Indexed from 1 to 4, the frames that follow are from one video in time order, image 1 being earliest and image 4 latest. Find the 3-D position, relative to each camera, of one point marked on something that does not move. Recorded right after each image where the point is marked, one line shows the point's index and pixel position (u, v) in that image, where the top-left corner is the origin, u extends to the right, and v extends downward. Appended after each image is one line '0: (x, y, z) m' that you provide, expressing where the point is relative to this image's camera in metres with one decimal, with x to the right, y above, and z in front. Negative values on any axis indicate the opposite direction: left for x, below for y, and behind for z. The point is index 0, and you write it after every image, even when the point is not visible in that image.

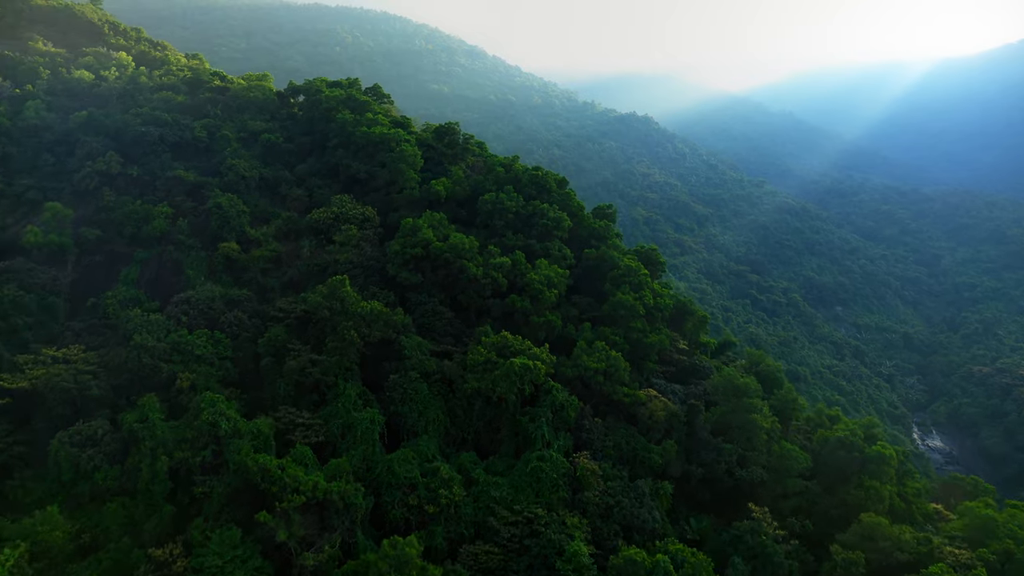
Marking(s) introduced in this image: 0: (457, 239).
0: (-2.0, +1.7, +19.7) m
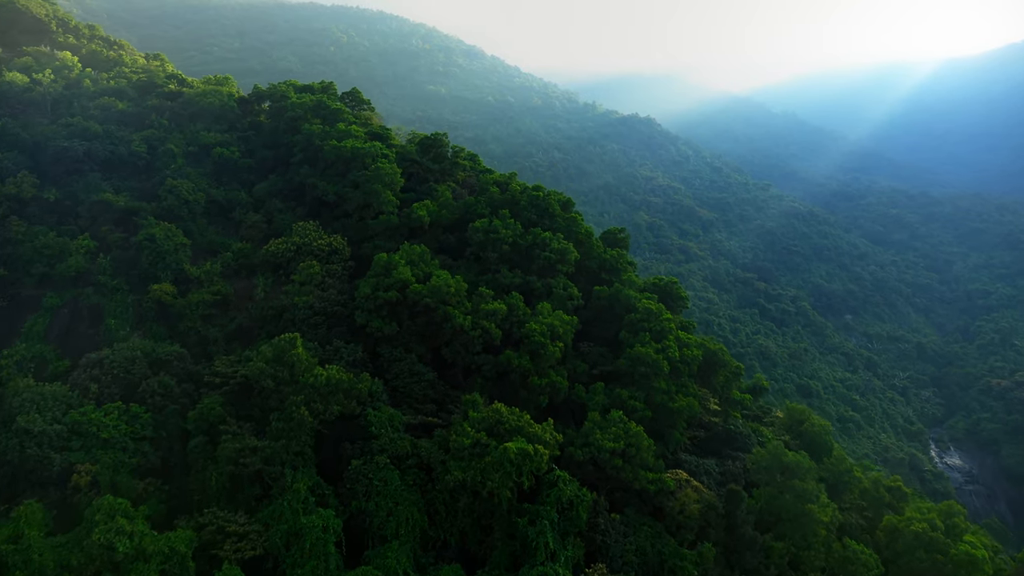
0: (-2.1, +0.2, +16.2) m
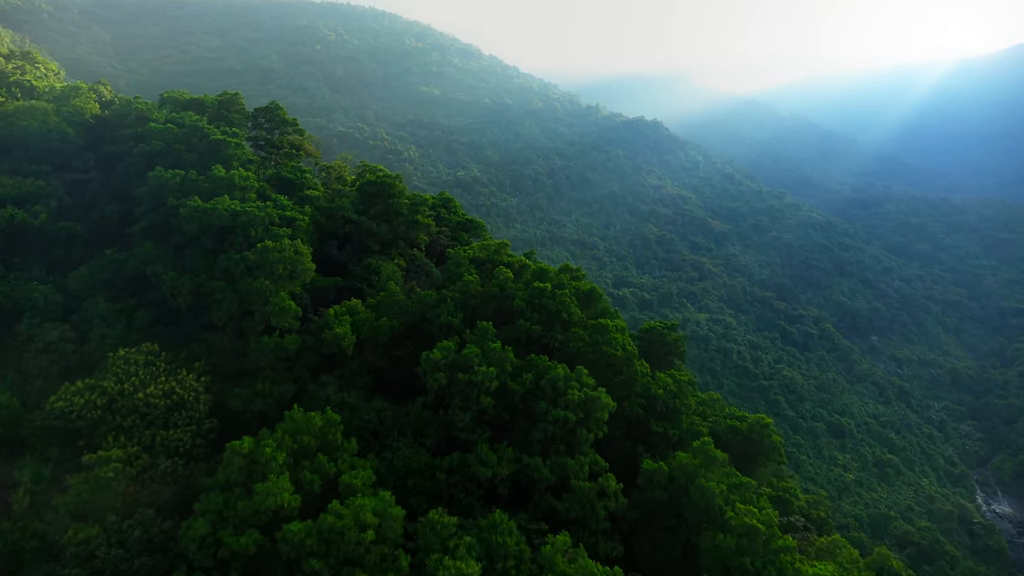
0: (-2.4, -3.2, +8.0) m
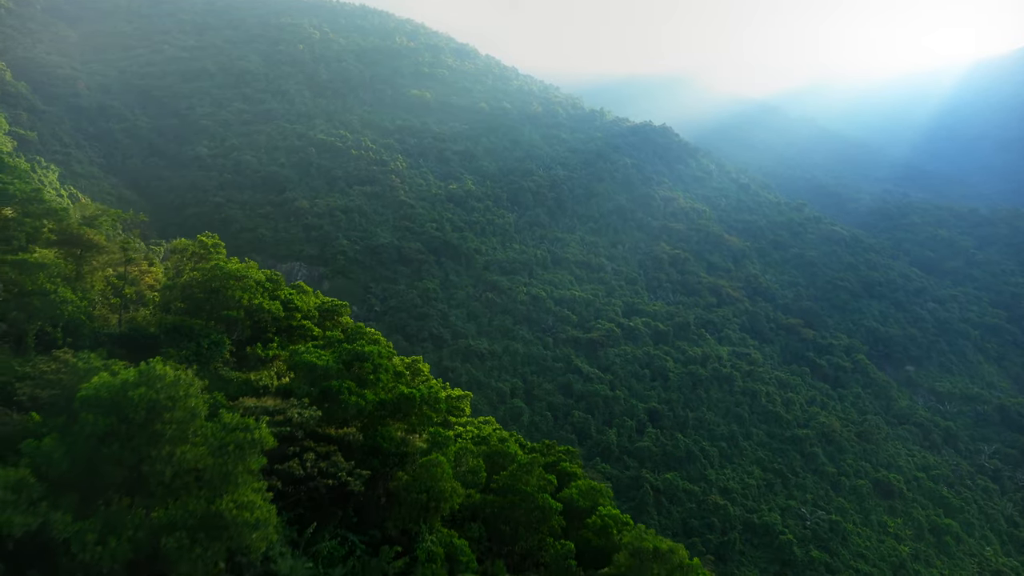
0: (-2.7, -7.2, -1.4) m
